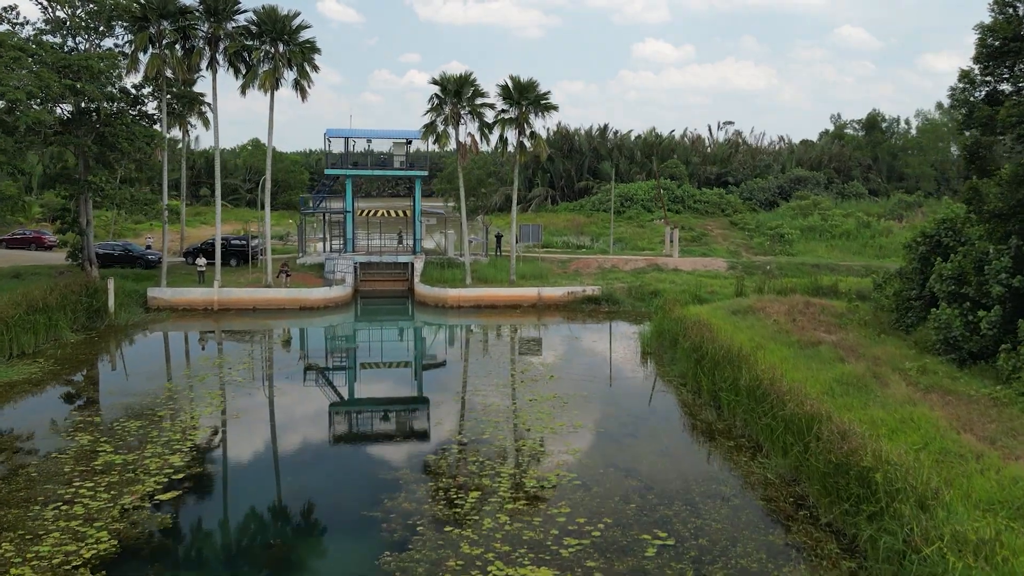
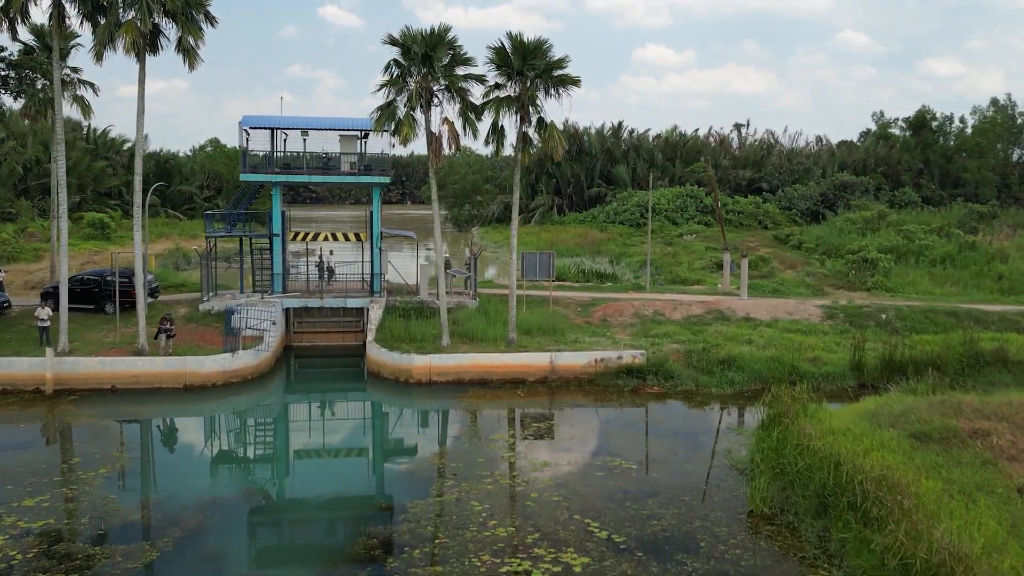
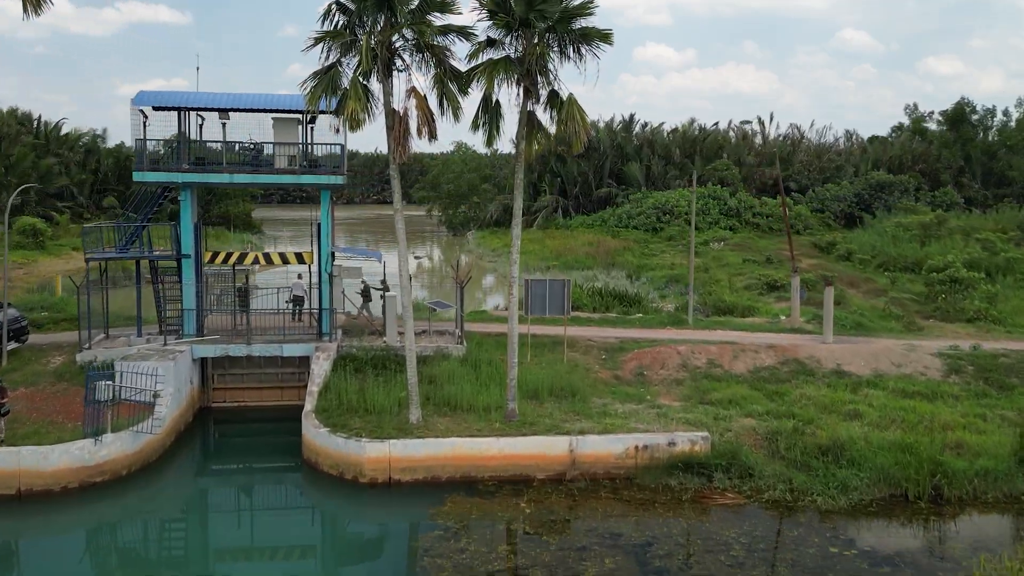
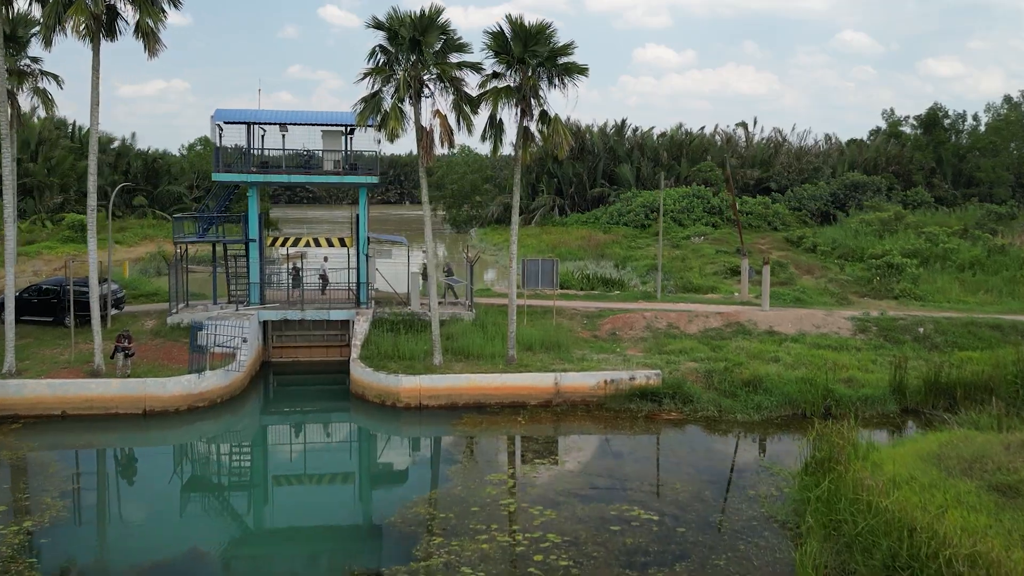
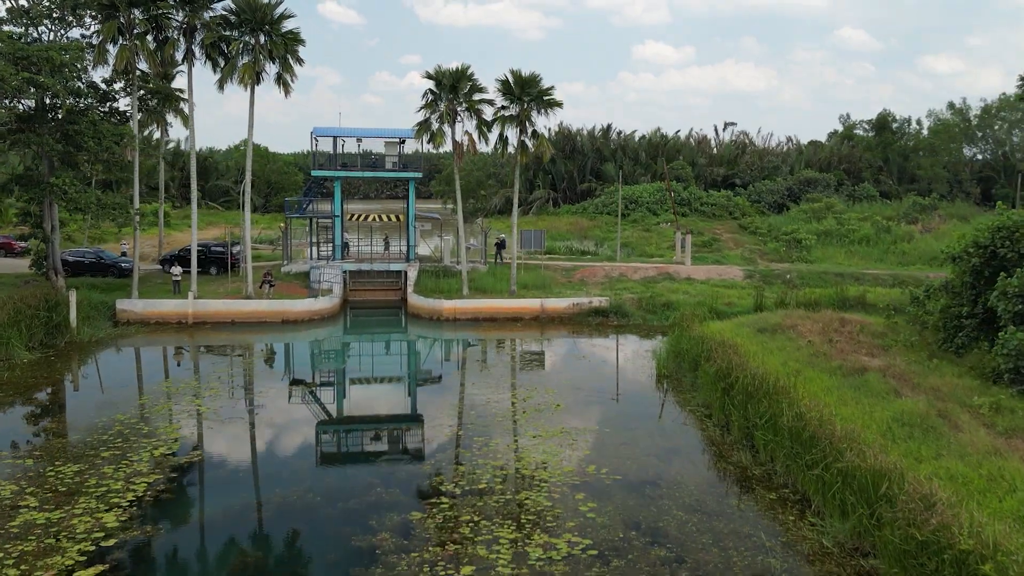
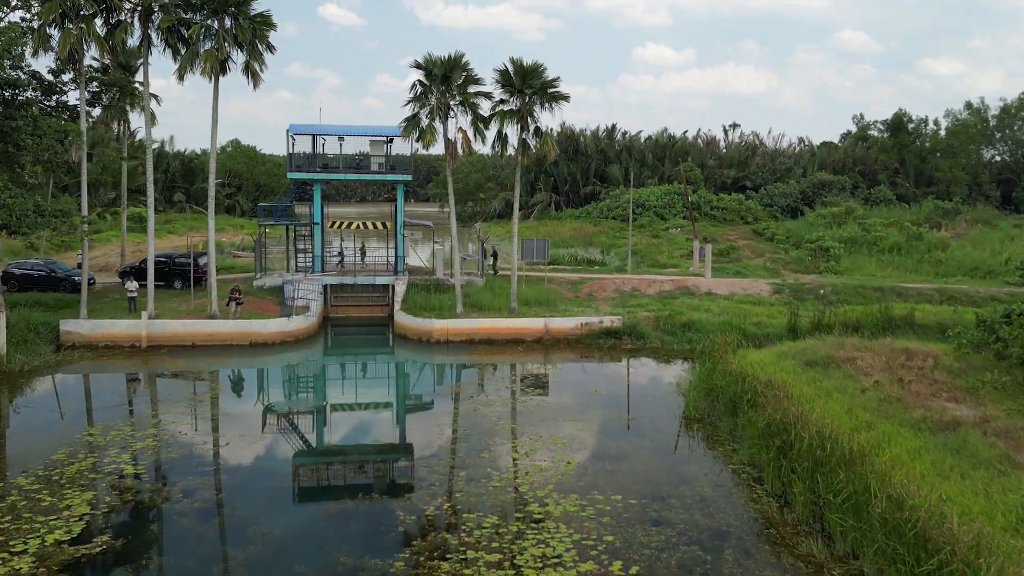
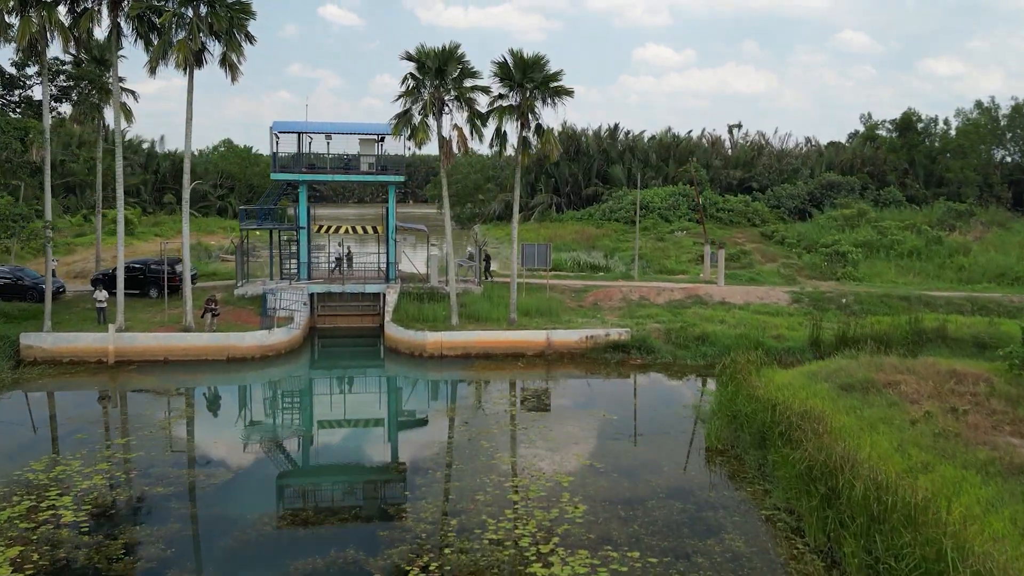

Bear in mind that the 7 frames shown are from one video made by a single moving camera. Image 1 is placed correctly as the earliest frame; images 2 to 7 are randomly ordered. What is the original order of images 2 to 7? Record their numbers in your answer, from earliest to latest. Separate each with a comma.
5, 6, 7, 2, 4, 3
